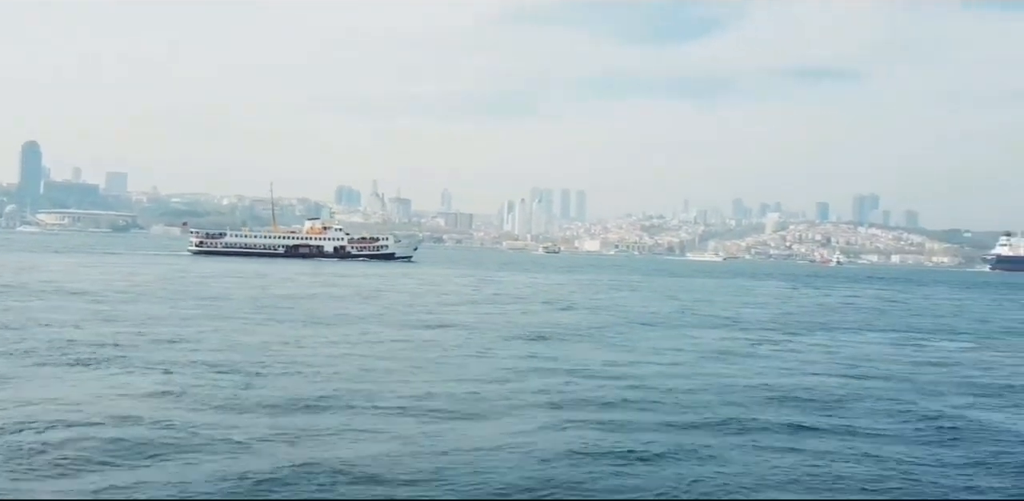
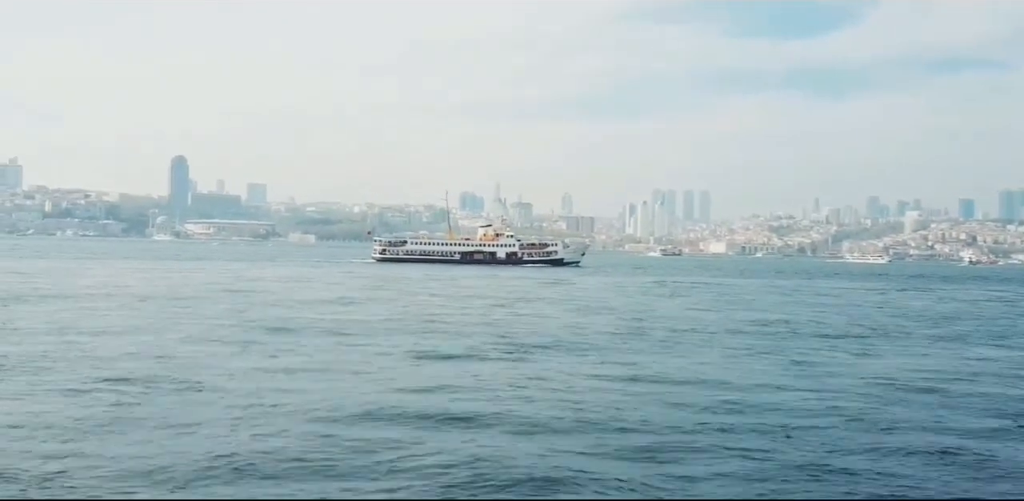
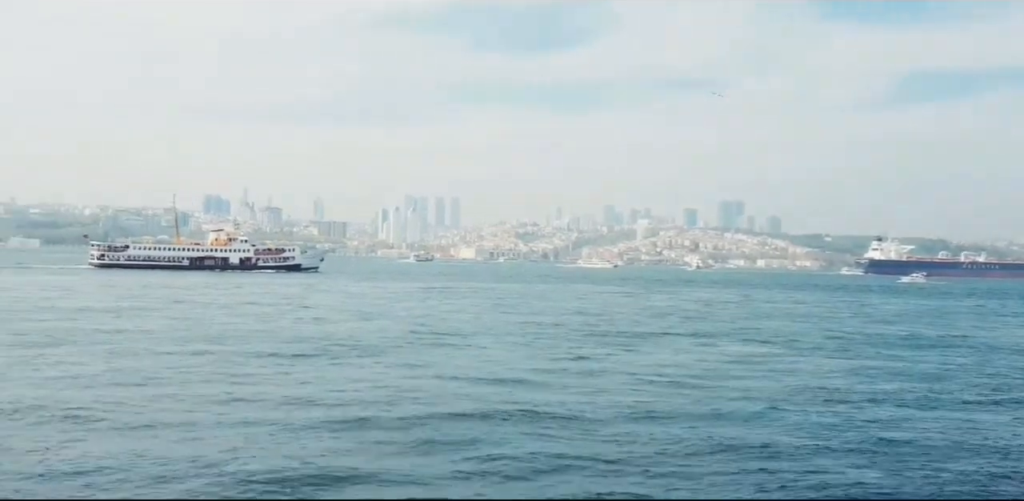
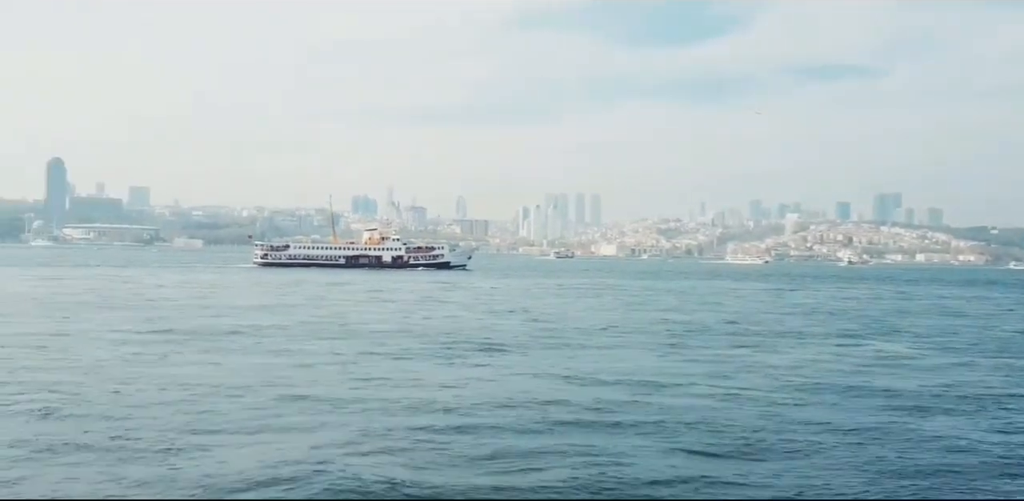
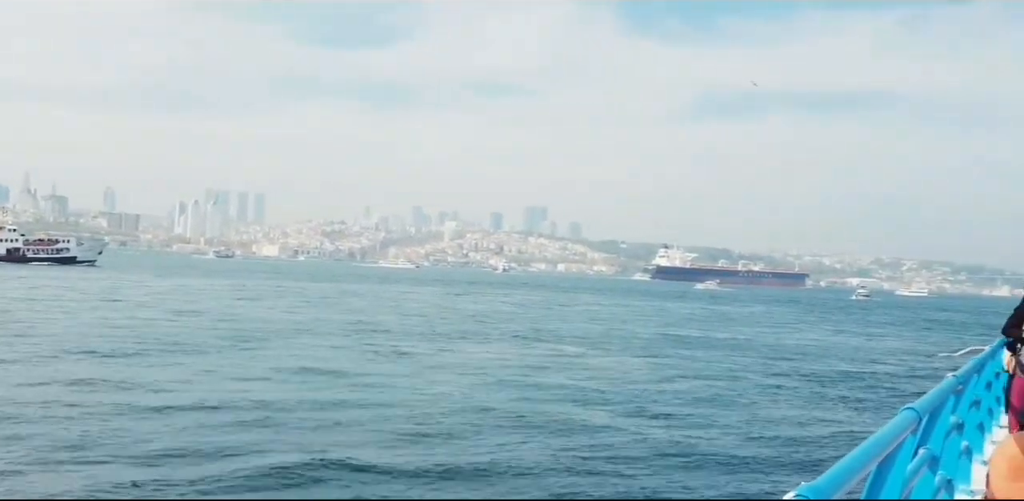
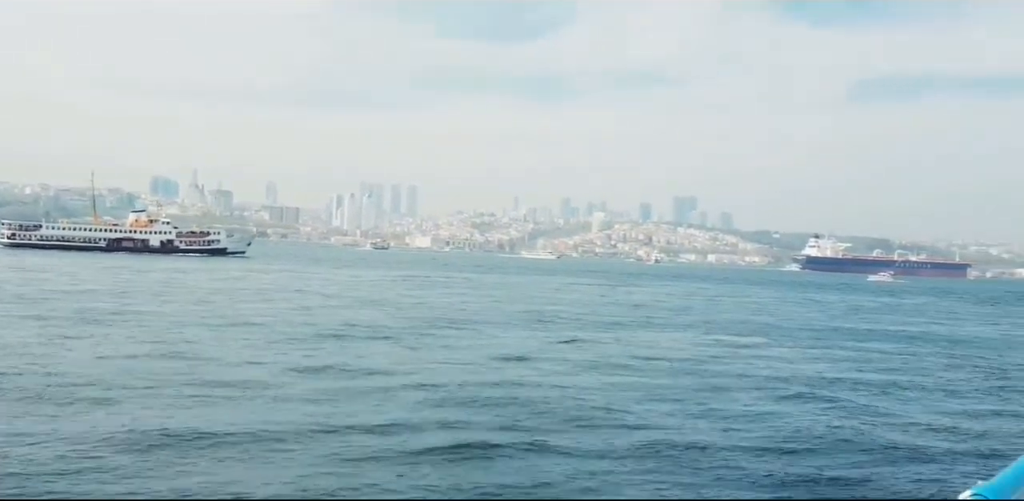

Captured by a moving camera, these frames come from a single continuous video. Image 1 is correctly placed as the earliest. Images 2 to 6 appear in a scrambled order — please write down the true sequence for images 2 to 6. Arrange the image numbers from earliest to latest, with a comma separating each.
6, 5, 3, 4, 2
